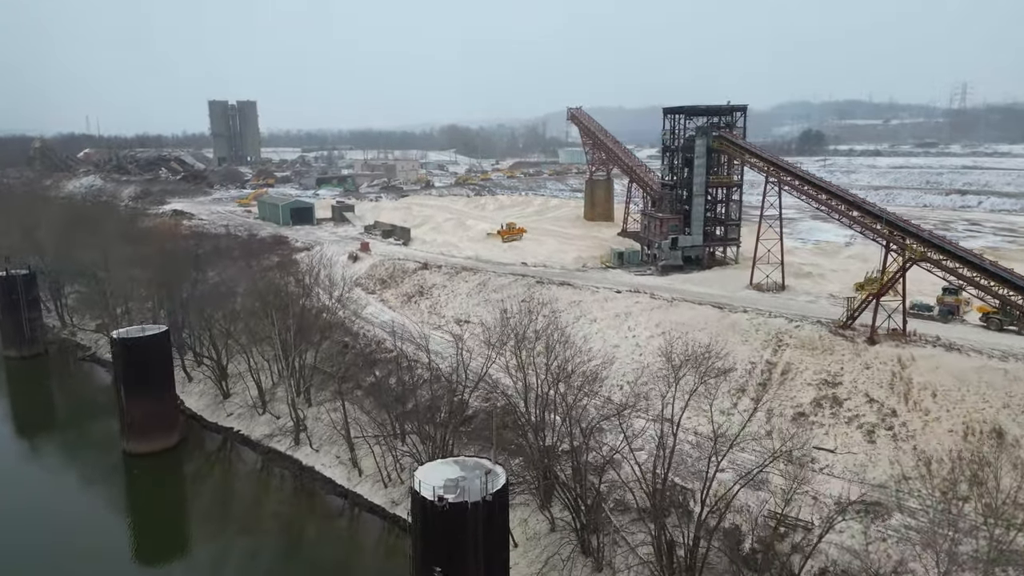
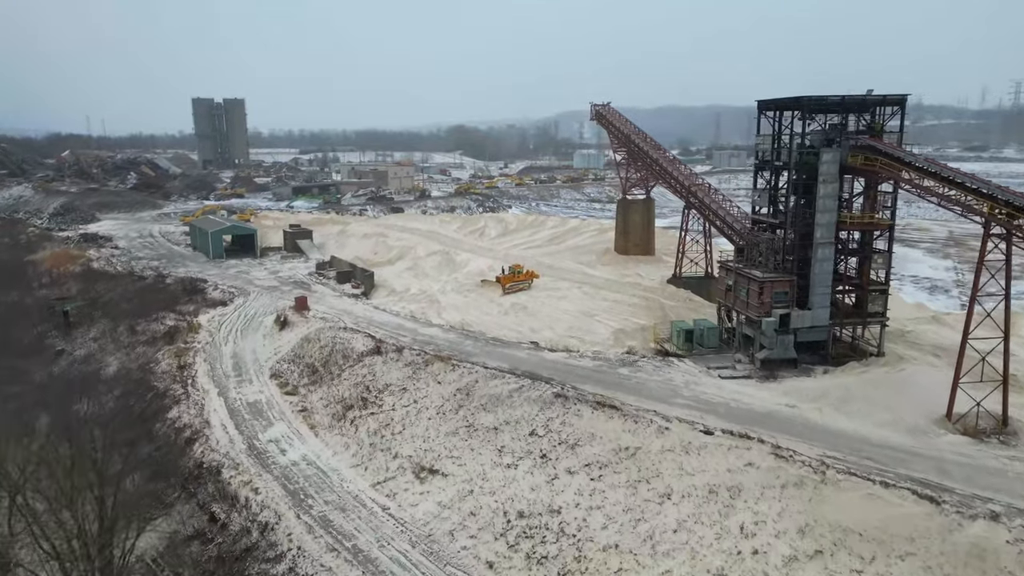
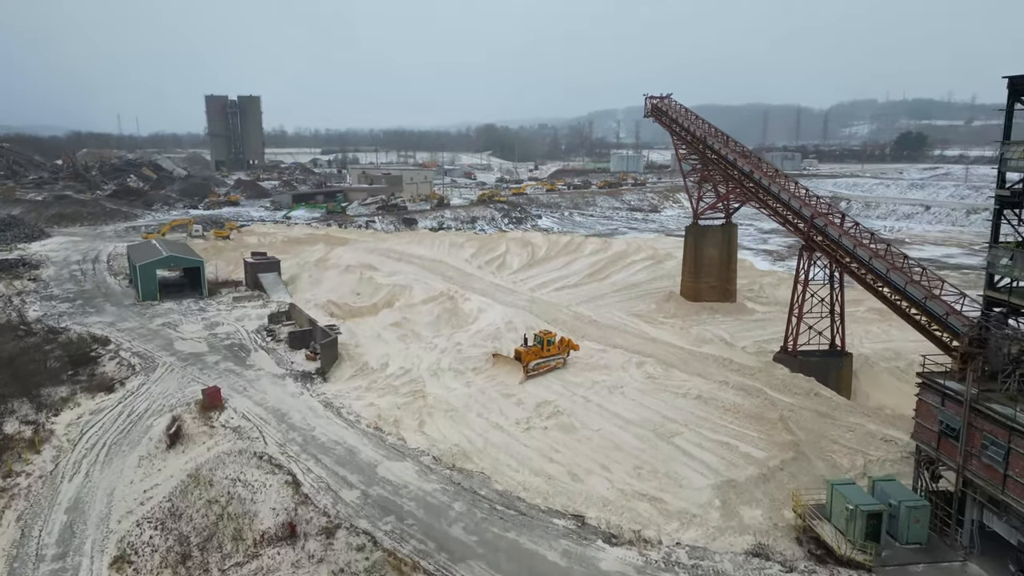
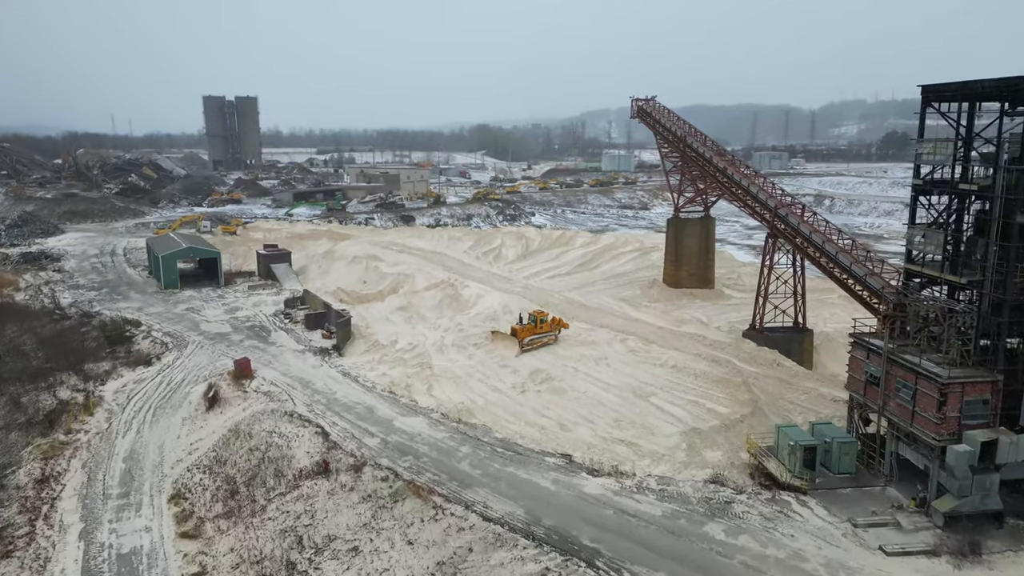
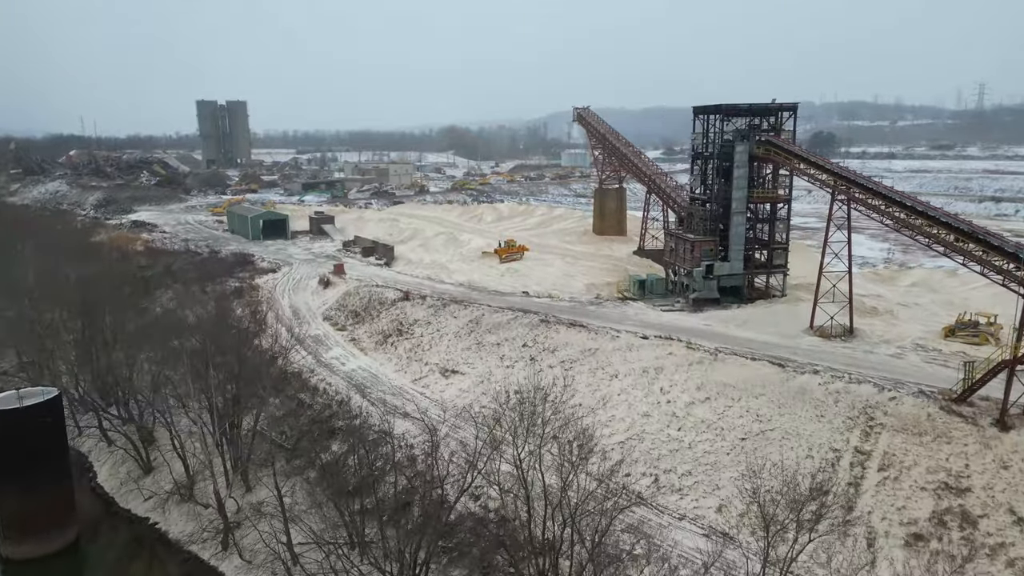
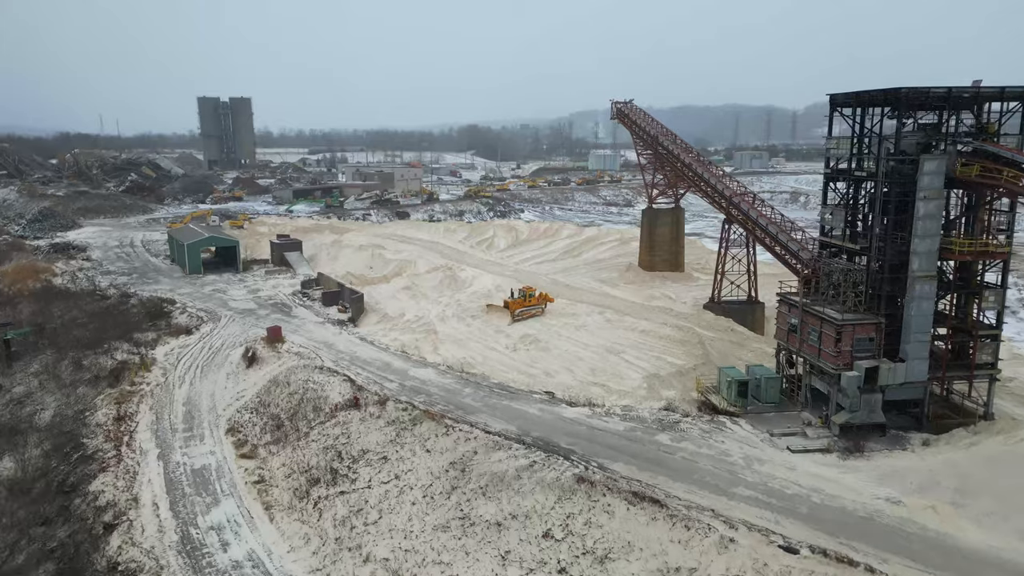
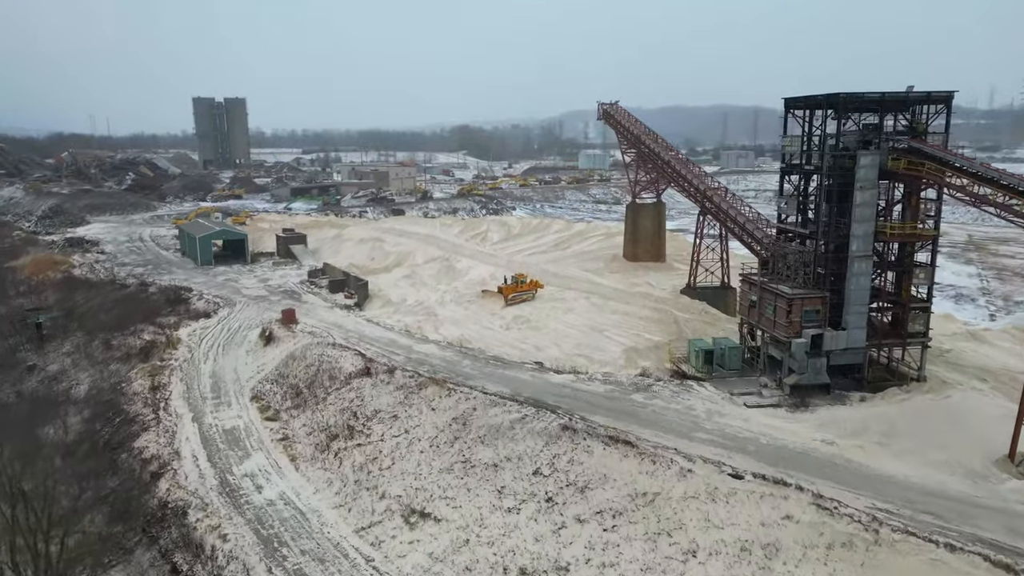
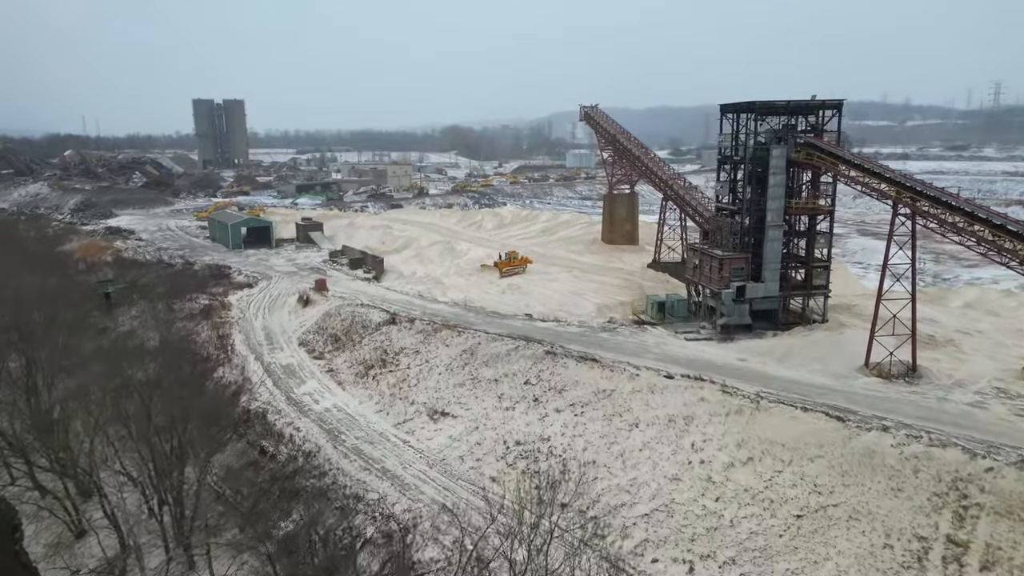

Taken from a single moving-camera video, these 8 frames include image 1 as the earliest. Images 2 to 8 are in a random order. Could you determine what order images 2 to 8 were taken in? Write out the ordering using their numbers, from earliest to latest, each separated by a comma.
5, 8, 2, 7, 6, 4, 3
